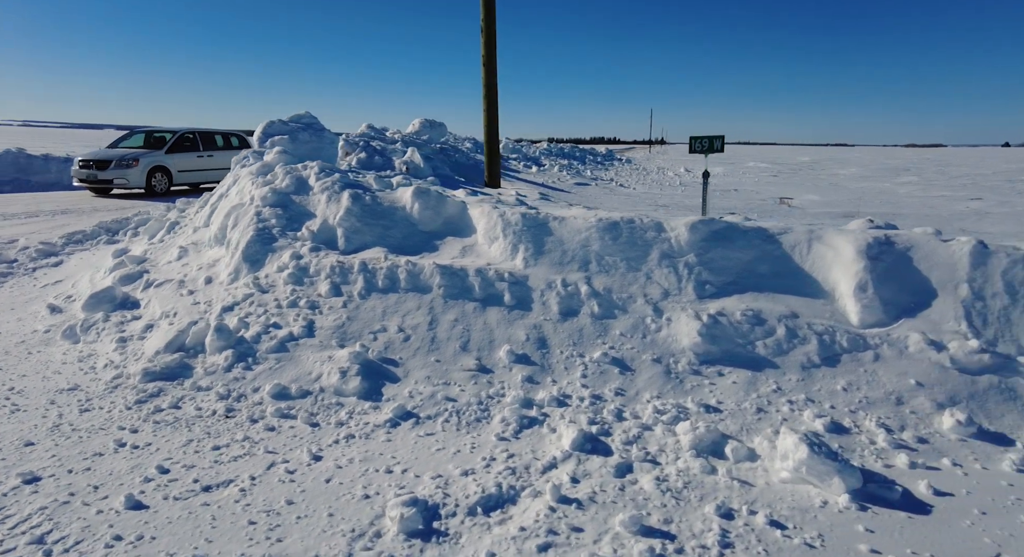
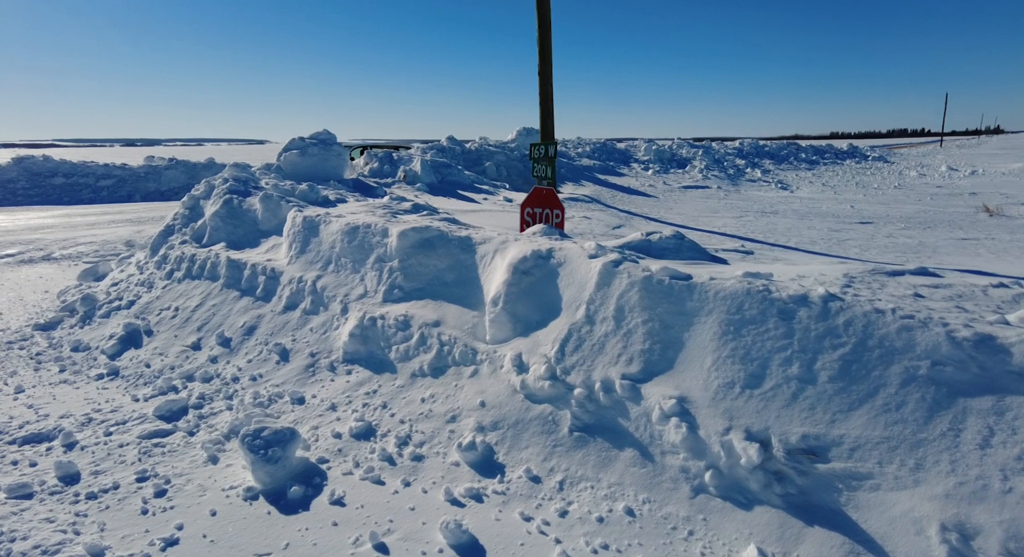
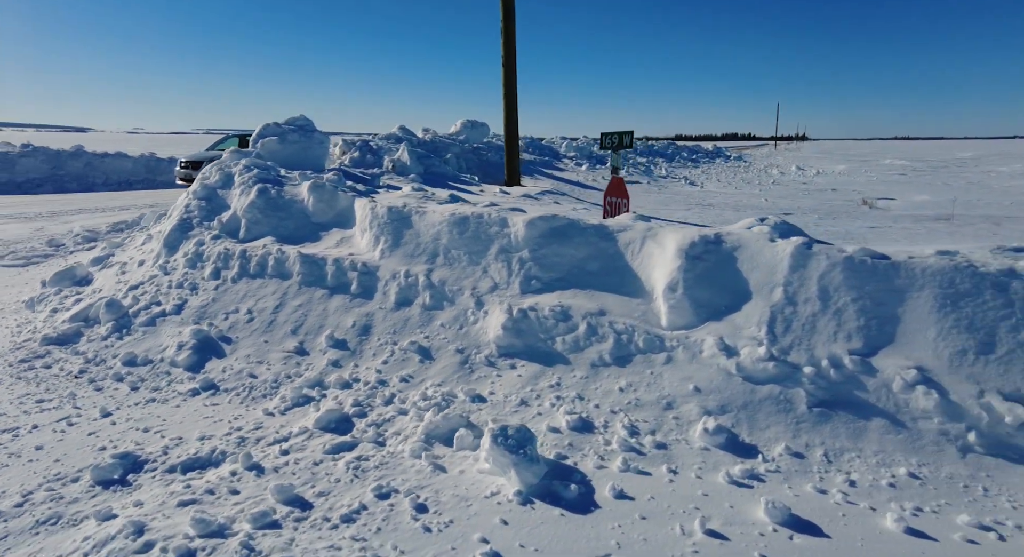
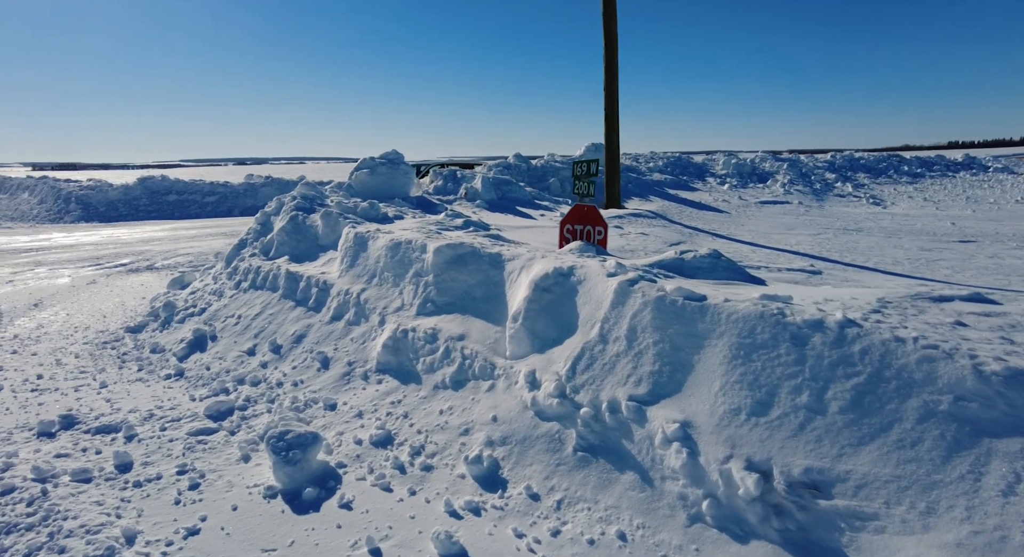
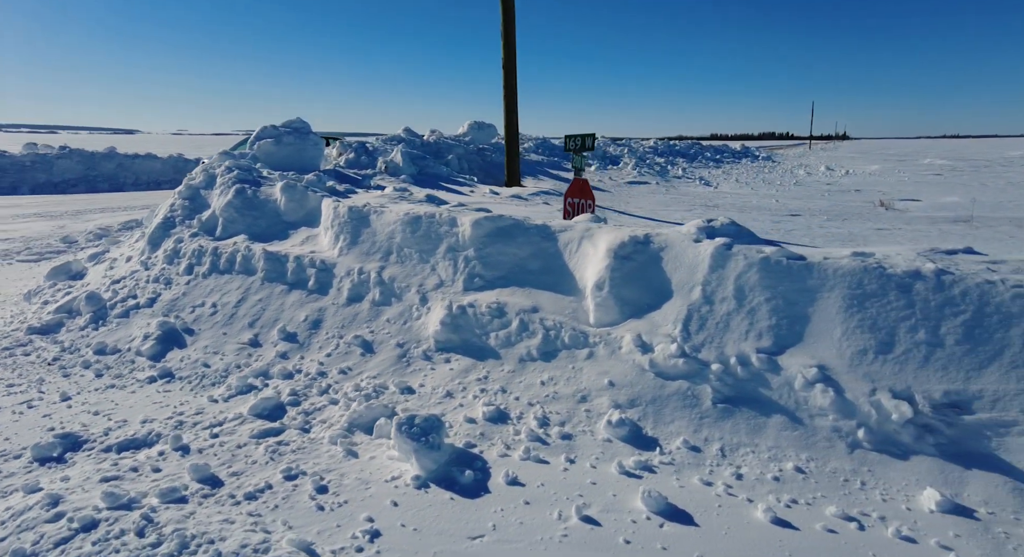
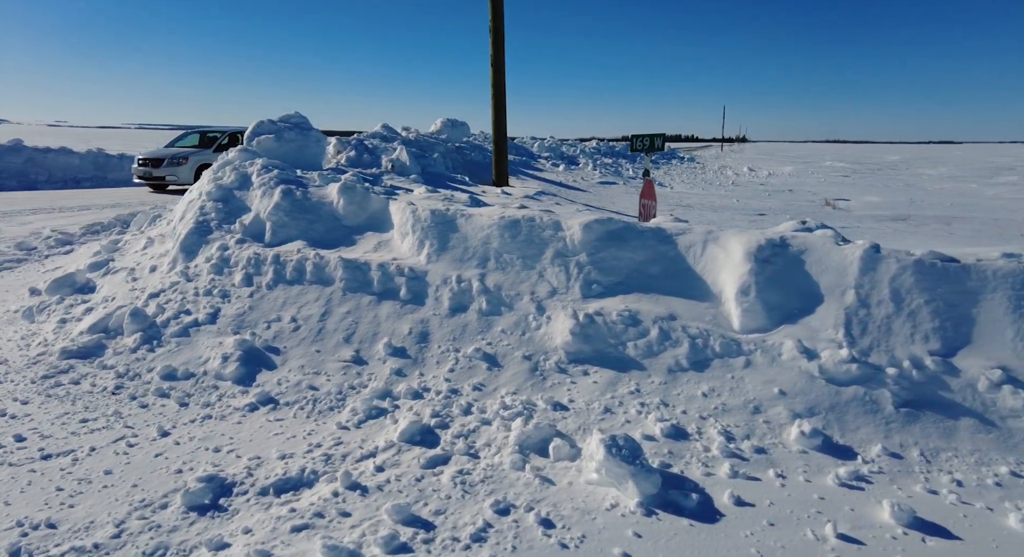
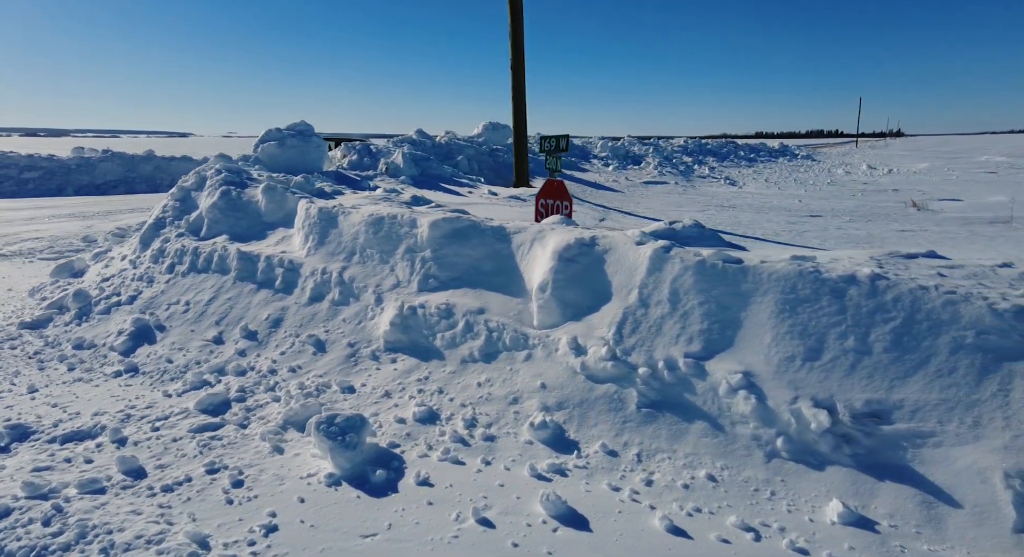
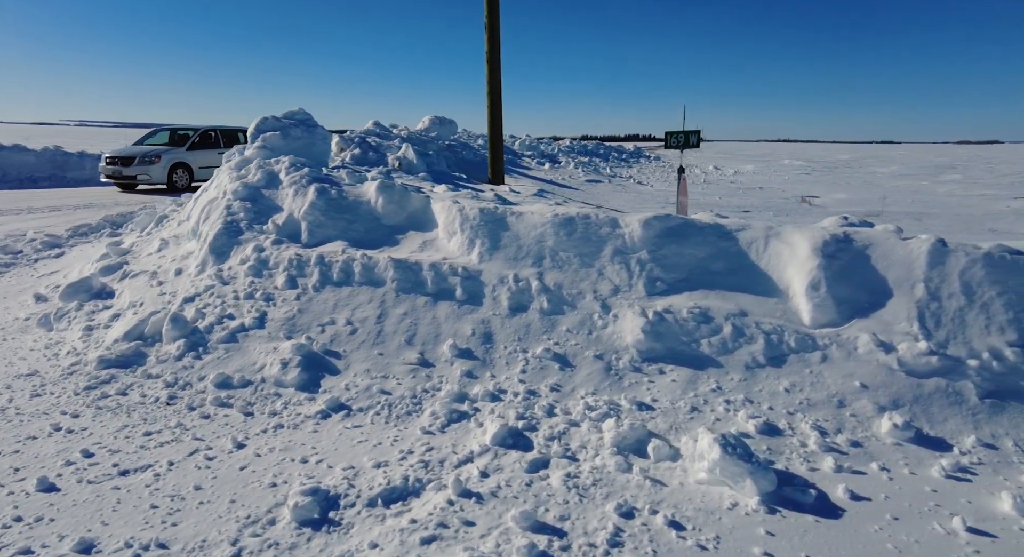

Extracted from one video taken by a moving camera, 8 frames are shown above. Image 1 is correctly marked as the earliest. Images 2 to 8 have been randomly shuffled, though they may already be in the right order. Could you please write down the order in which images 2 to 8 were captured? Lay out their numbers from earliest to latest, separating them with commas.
8, 6, 3, 5, 7, 2, 4
